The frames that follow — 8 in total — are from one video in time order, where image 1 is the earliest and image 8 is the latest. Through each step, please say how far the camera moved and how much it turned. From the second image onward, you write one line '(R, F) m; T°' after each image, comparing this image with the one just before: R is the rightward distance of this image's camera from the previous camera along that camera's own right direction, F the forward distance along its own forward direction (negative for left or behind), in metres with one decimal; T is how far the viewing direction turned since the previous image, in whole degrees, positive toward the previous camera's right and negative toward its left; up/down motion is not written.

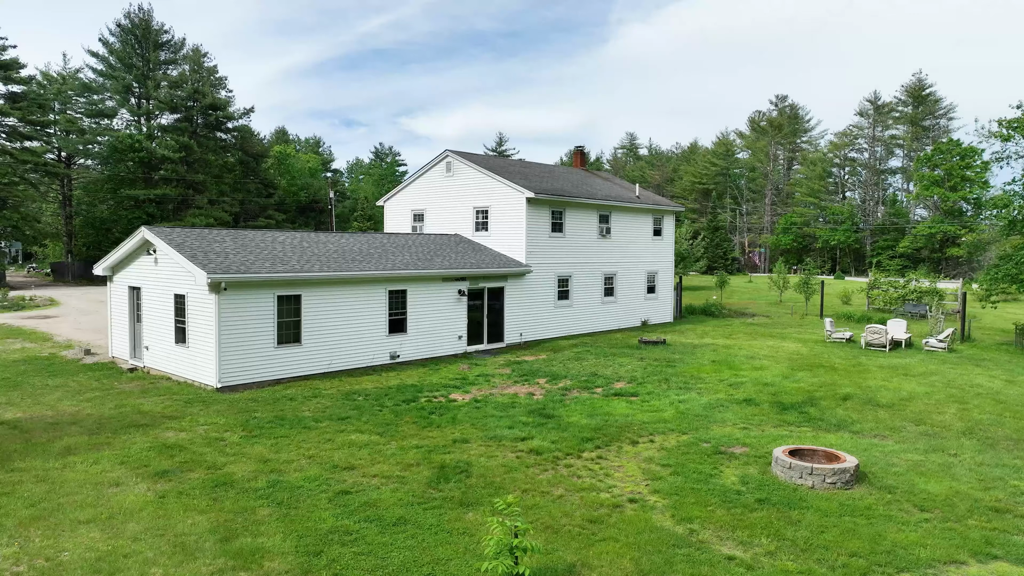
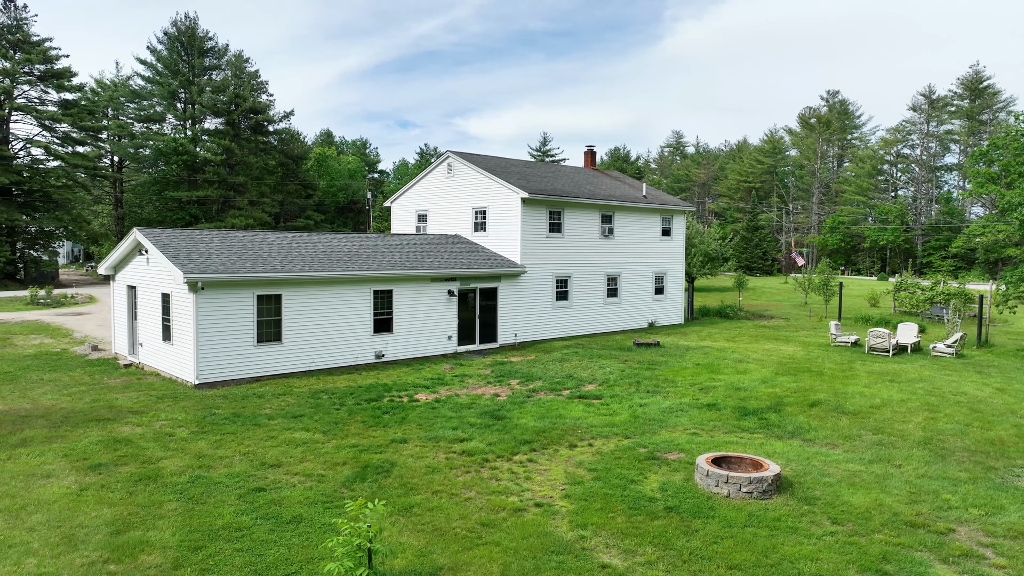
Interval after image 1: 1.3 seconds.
(+1.5, +0.1) m; -4°
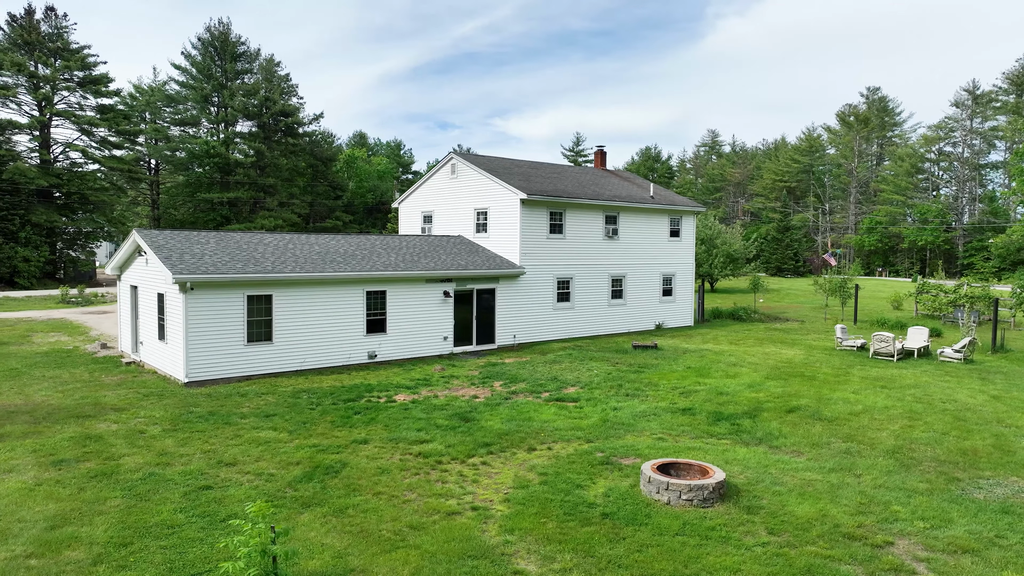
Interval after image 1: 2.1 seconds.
(+1.1, +0.1) m; -3°
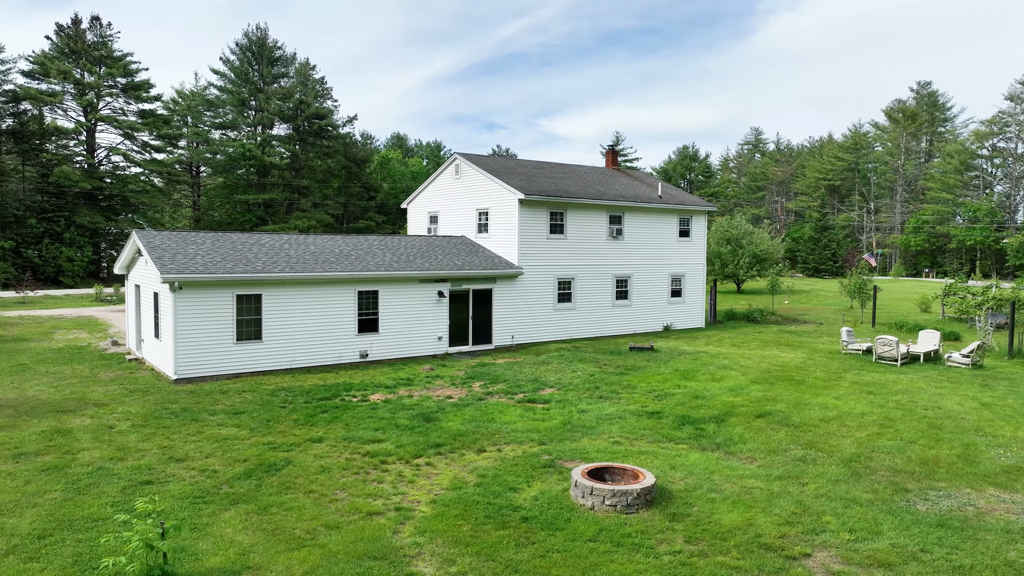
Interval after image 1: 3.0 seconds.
(+1.3, +0.1) m; -4°
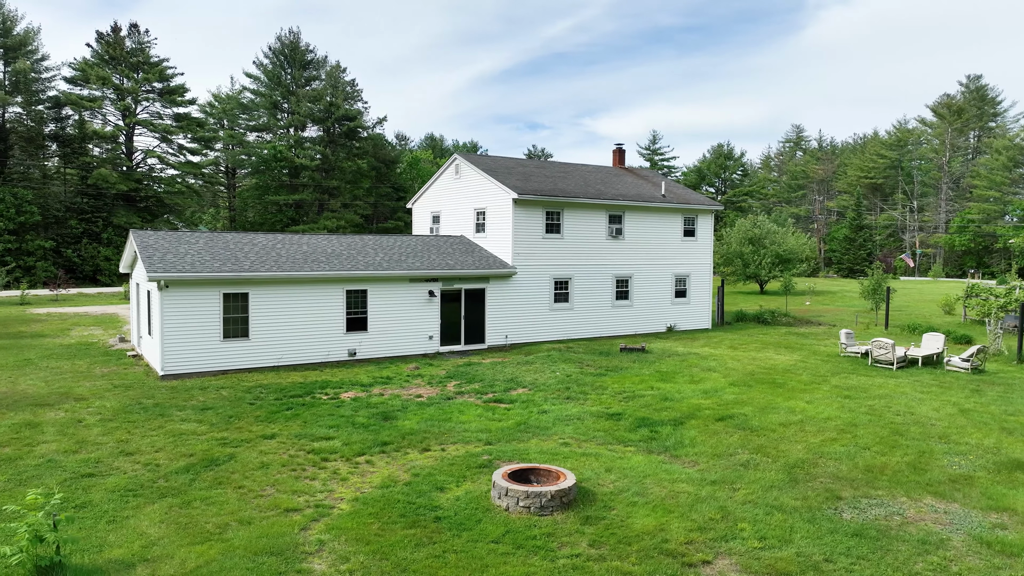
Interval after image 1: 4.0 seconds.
(+1.3, +0.1) m; -3°
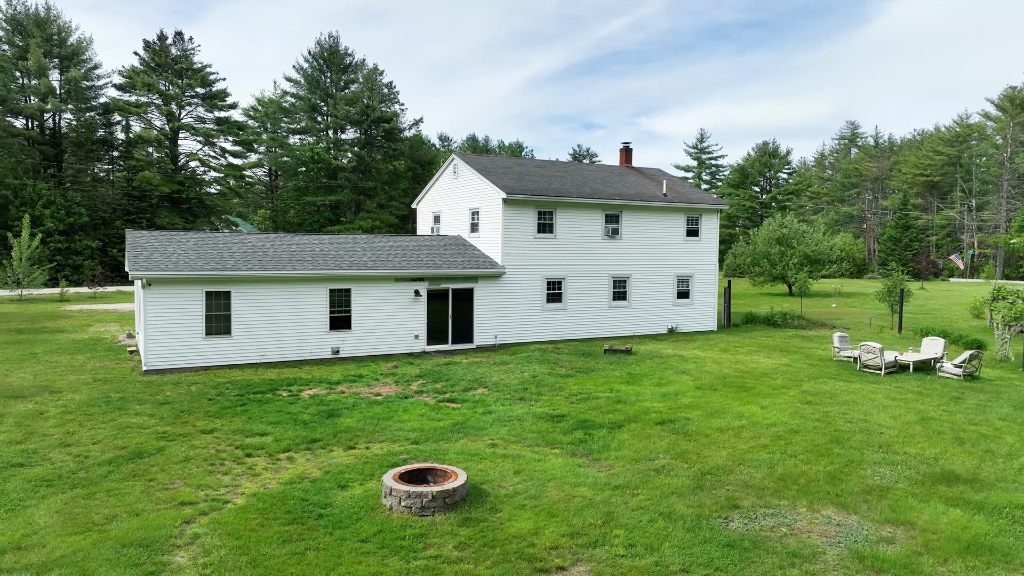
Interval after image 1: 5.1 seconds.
(+1.7, +0.1) m; -4°
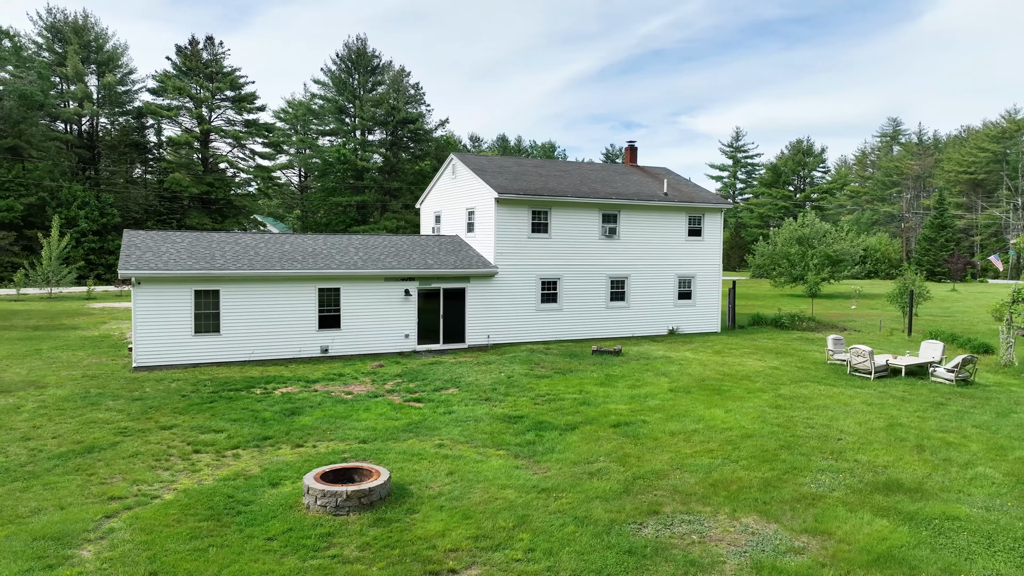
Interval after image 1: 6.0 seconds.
(+1.2, +0.1) m; -3°
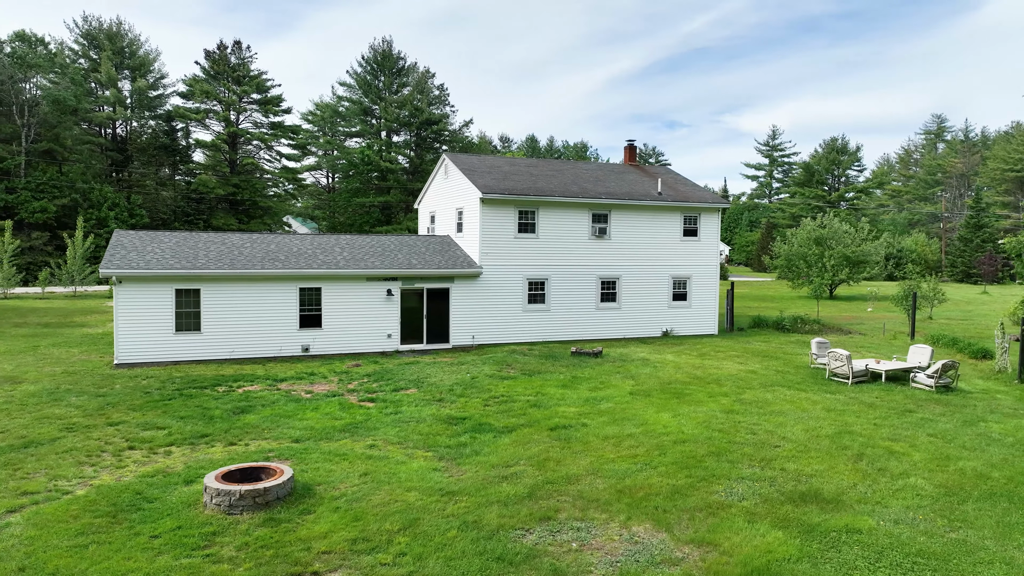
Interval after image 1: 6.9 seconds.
(+1.4, +0.2) m; -3°
